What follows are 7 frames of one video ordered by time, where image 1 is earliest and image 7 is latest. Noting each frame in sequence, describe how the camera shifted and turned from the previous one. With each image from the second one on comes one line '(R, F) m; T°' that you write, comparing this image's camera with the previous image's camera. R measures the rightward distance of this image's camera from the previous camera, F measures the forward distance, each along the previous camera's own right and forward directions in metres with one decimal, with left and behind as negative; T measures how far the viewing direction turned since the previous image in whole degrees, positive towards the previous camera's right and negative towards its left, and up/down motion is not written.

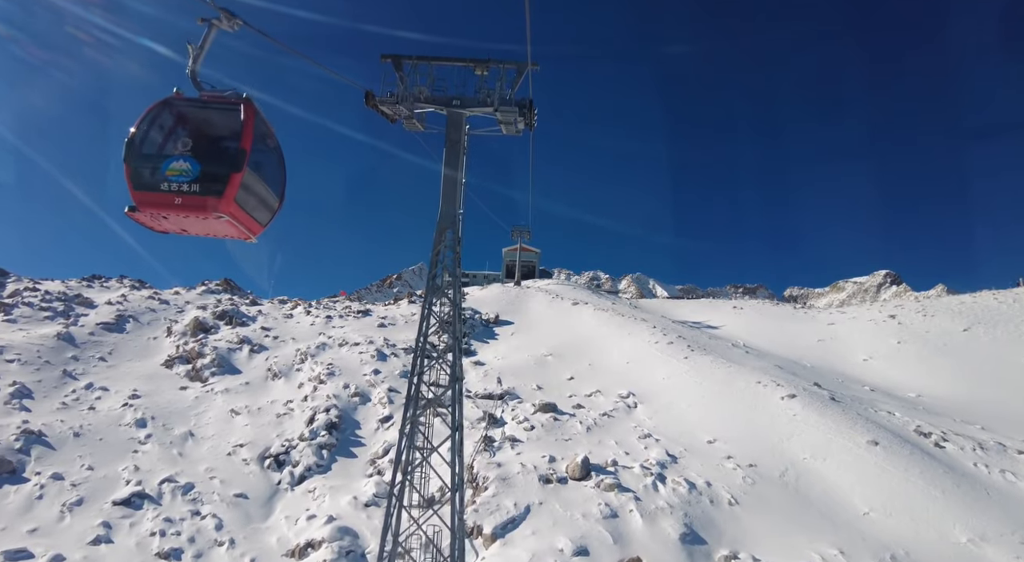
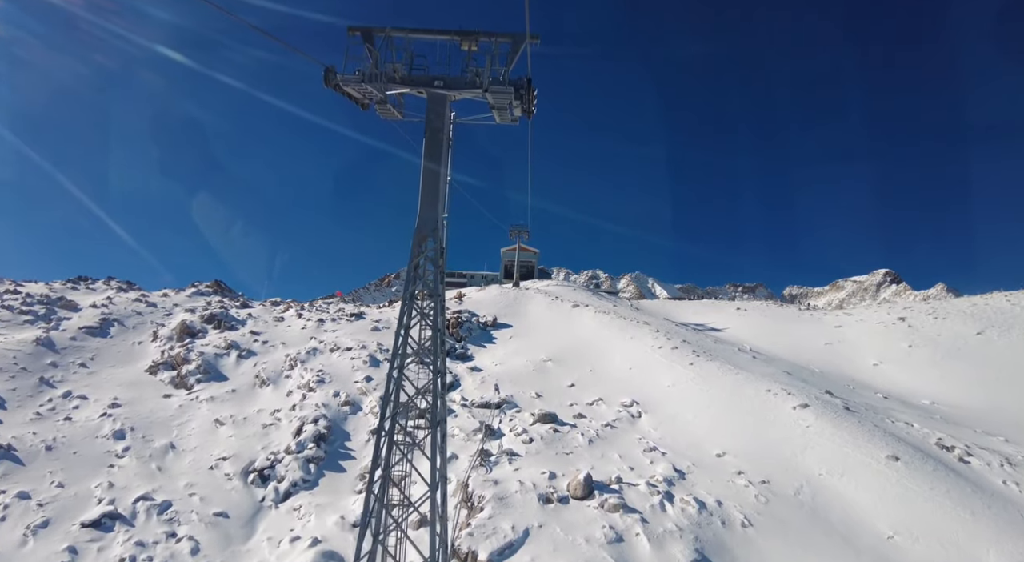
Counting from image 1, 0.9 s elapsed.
(0.0, +0.9) m; 0°
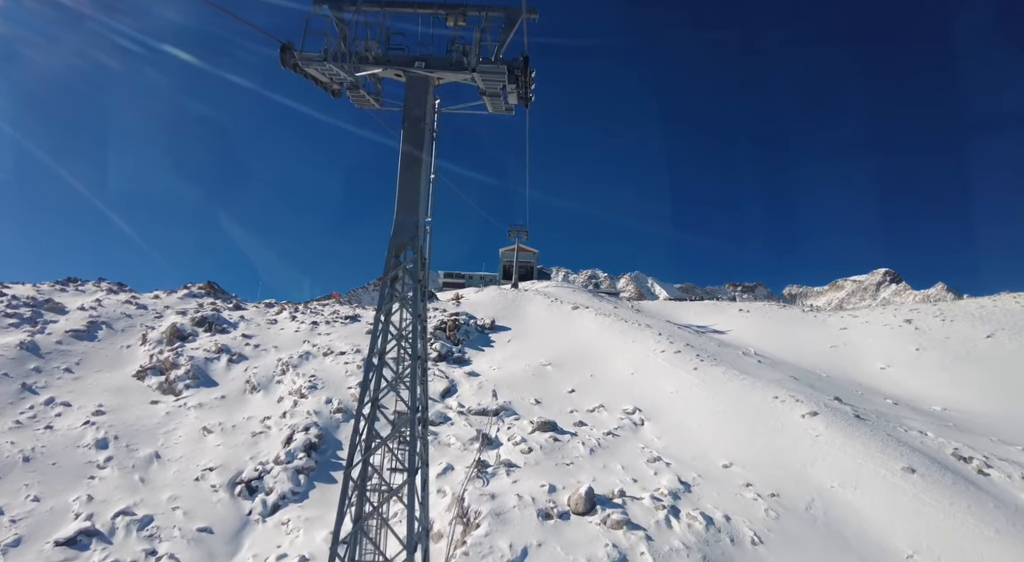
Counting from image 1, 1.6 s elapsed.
(0.0, +0.6) m; 0°
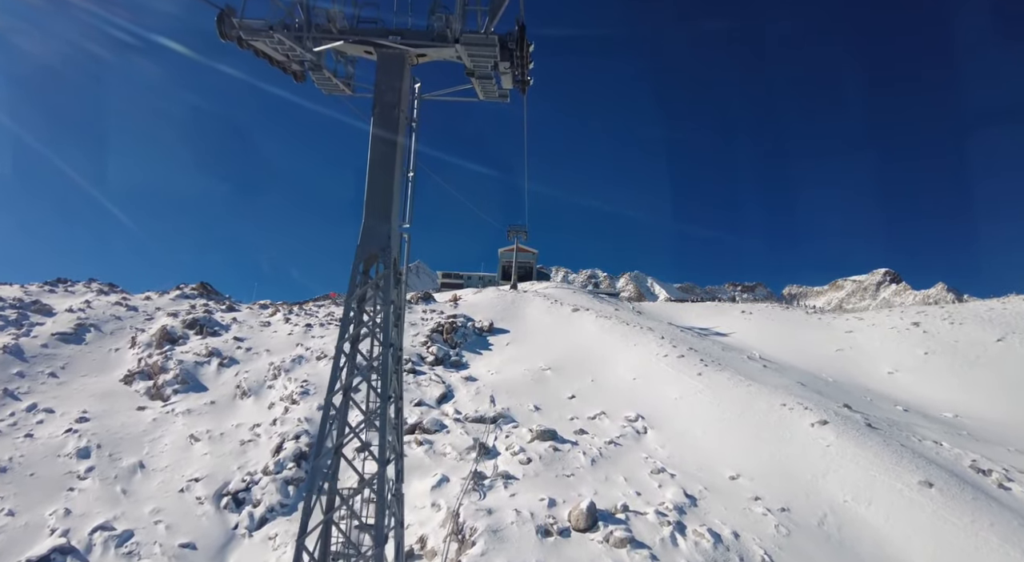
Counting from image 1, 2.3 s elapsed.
(0.0, +0.6) m; 0°
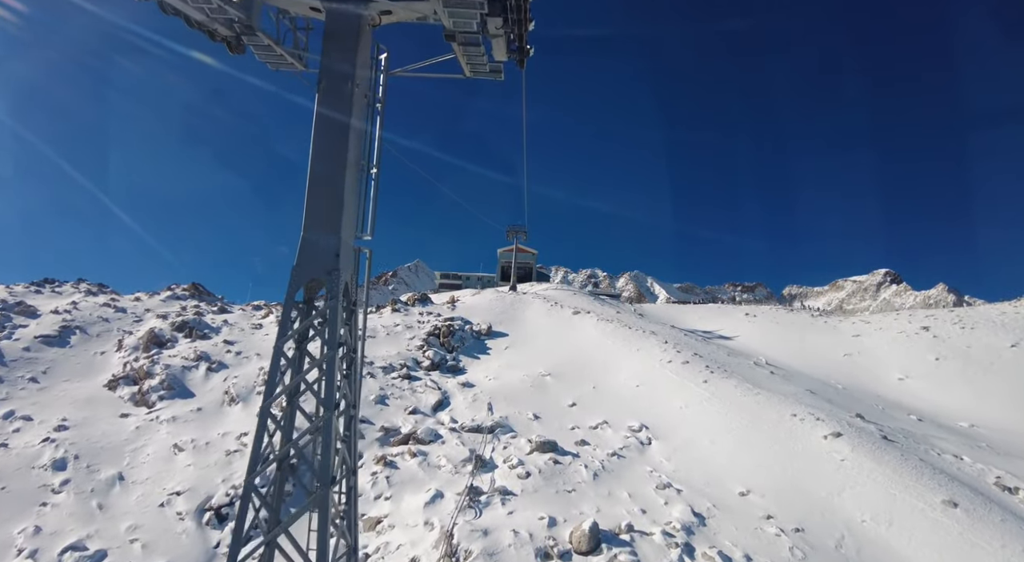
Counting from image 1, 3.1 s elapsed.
(0.0, +0.8) m; 0°
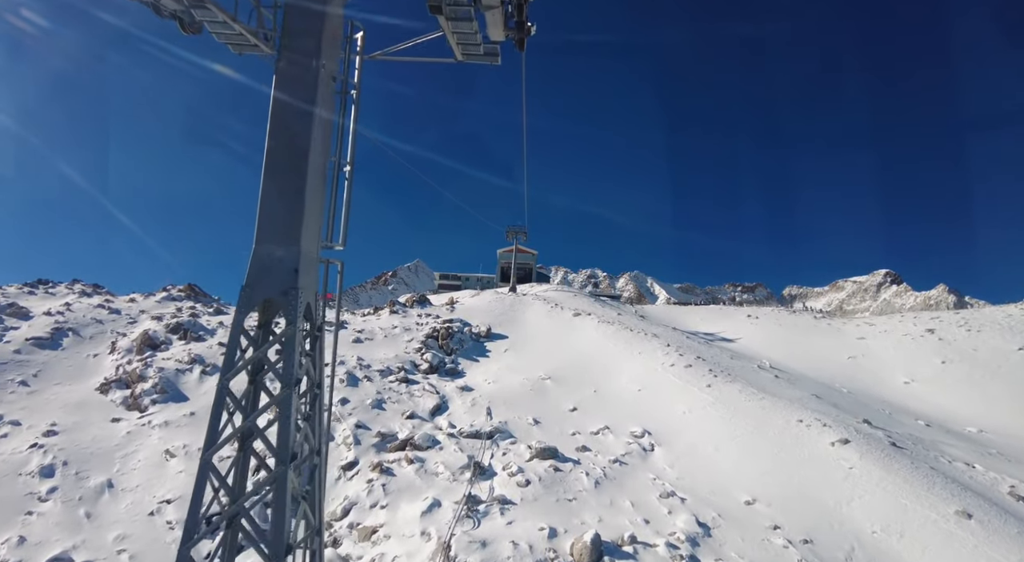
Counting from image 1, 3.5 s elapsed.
(0.0, +0.4) m; 0°
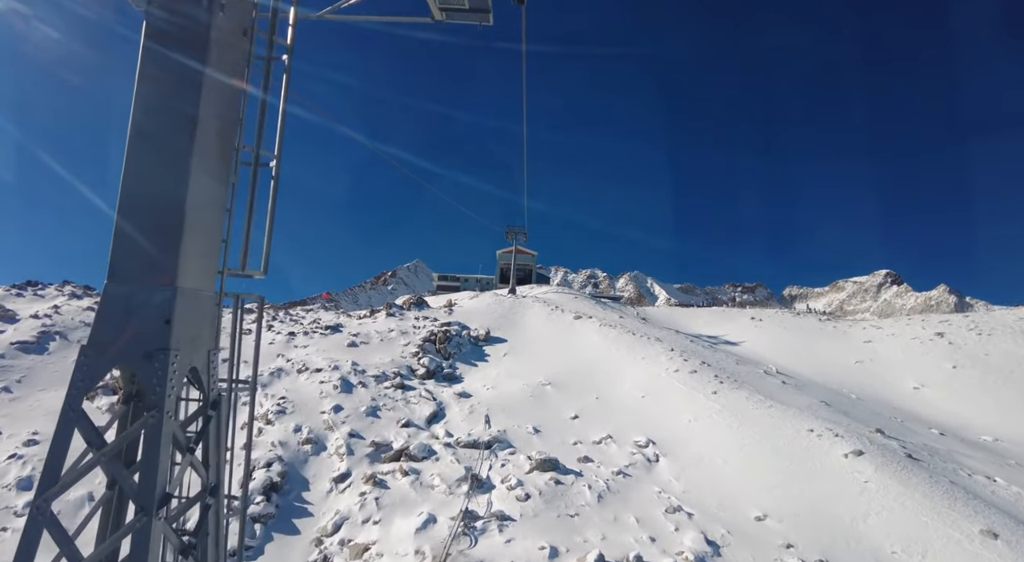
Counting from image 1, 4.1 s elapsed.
(0.0, +0.6) m; 0°
